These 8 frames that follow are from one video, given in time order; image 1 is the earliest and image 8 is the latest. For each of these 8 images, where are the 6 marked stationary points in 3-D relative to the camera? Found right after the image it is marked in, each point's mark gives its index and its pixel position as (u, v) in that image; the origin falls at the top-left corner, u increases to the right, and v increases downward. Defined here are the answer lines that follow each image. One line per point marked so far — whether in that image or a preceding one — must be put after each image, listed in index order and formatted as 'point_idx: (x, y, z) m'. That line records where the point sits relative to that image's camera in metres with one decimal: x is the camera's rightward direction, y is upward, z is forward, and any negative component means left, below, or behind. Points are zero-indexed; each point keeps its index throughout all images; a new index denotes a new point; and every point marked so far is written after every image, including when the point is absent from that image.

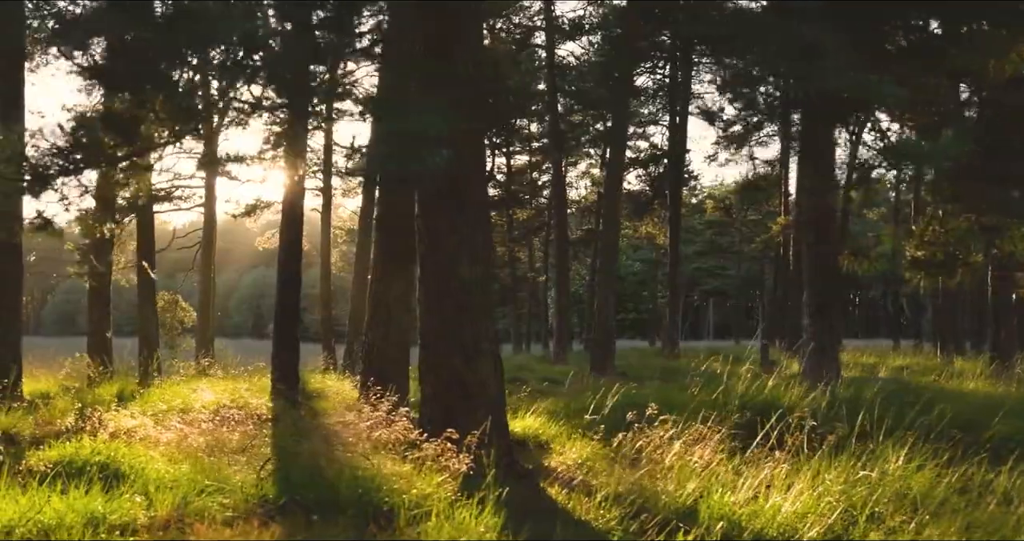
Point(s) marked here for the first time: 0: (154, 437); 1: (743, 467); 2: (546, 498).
0: (-3.0, -1.4, +8.4) m
1: (+1.5, -1.3, +6.6) m
2: (+0.2, -1.4, +6.4) m
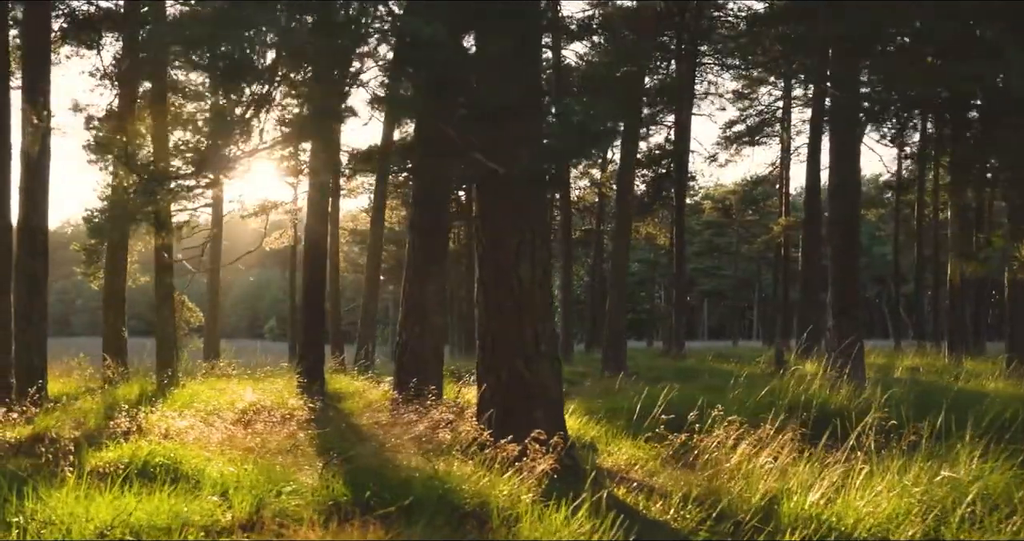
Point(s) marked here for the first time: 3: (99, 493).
0: (-2.6, -1.4, +8.4) m
1: (+1.9, -1.3, +6.6) m
2: (+0.7, -1.4, +6.3) m
3: (-2.3, -1.3, +5.7) m
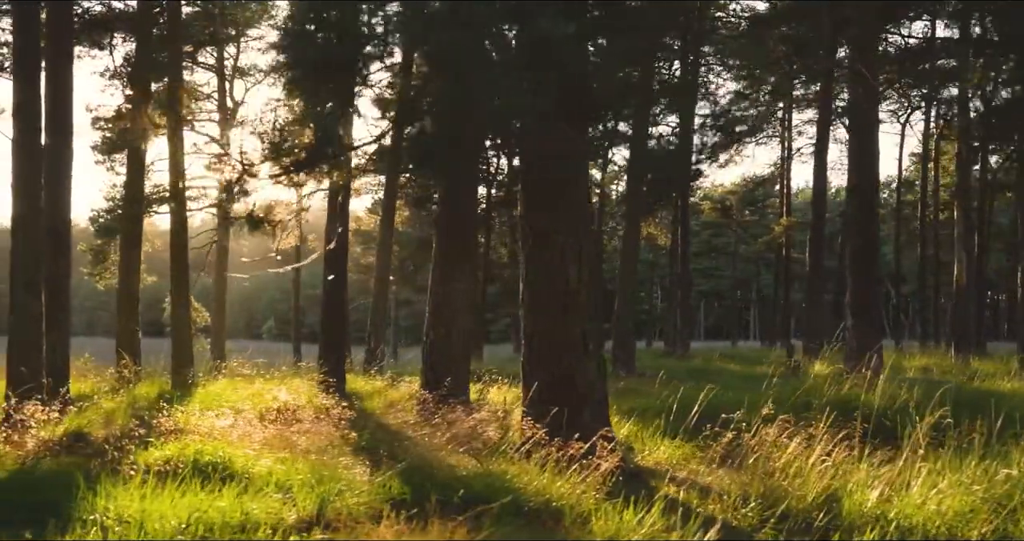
0: (-2.2, -1.4, +8.4) m
1: (+2.3, -1.3, +6.6) m
2: (+1.0, -1.4, +6.4) m
3: (-2.0, -1.3, +5.8) m
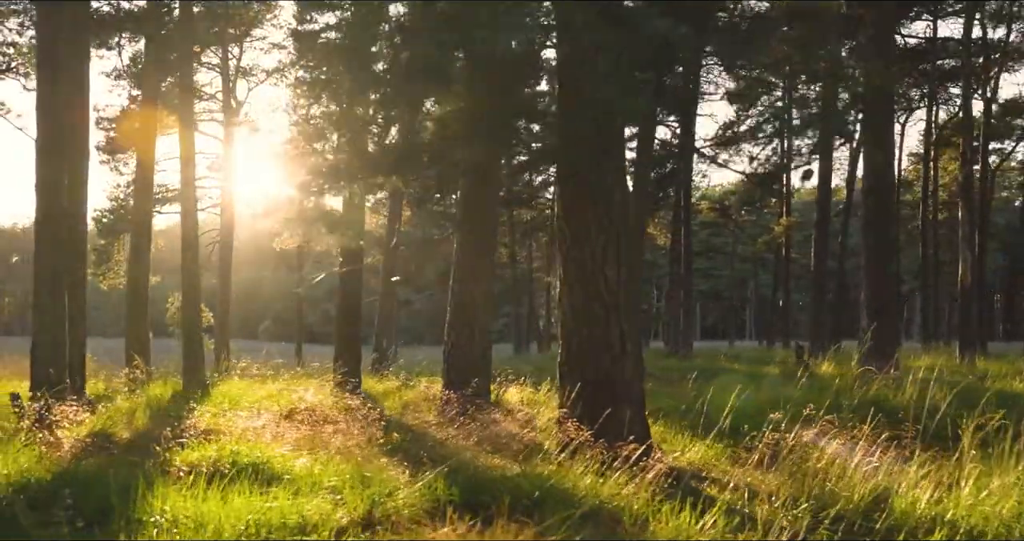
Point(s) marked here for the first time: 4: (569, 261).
0: (-1.9, -1.4, +8.4) m
1: (+2.6, -1.3, +6.6) m
2: (+1.3, -1.4, +6.4) m
3: (-1.7, -1.3, +5.7) m
4: (+0.4, +0.1, +7.7) m
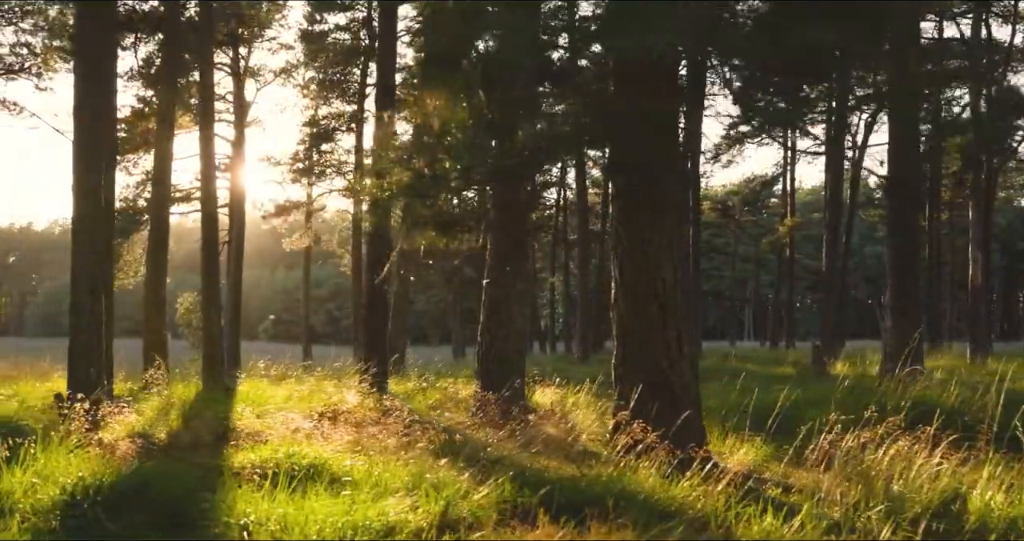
0: (-1.5, -1.4, +8.4) m
1: (+3.0, -1.3, +6.6) m
2: (+1.7, -1.4, +6.4) m
3: (-1.2, -1.3, +5.7) m
4: (+0.9, +0.1, +7.7) m
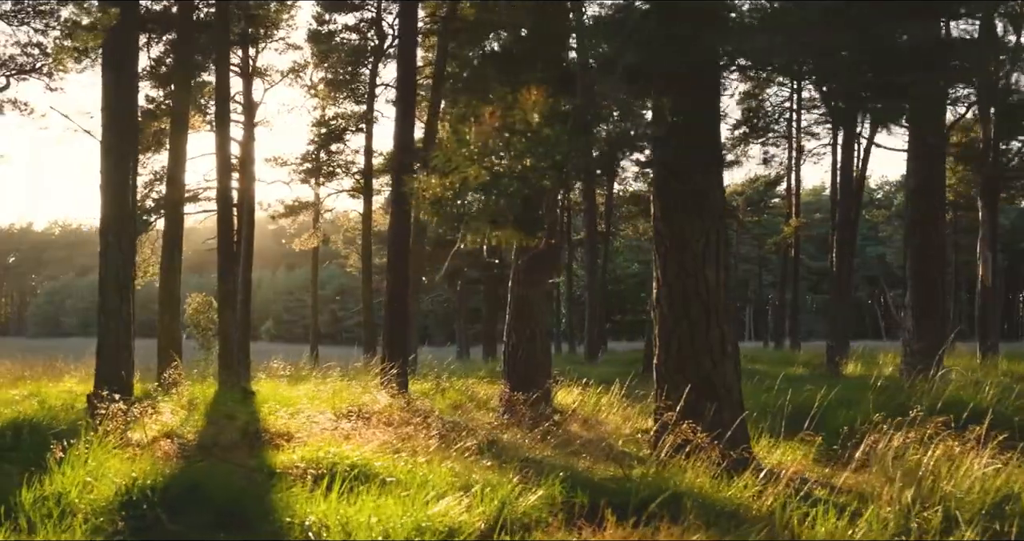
0: (-1.2, -1.4, +8.4) m
1: (+3.3, -1.3, +6.6) m
2: (+2.0, -1.4, +6.3) m
3: (-0.9, -1.3, +5.7) m
4: (+1.2, +0.1, +7.7) m
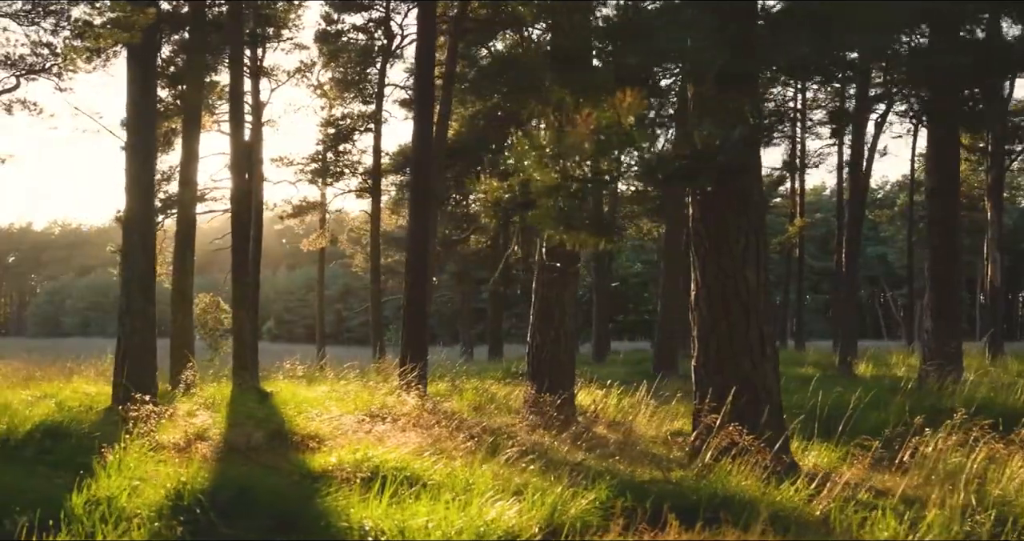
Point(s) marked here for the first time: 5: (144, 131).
0: (-0.9, -1.4, +8.3) m
1: (+3.6, -1.3, +6.5) m
2: (+2.3, -1.4, +6.3) m
3: (-0.6, -1.3, +5.7) m
4: (+1.5, 0.0, +7.7) m
5: (-4.1, +1.6, +11.3) m
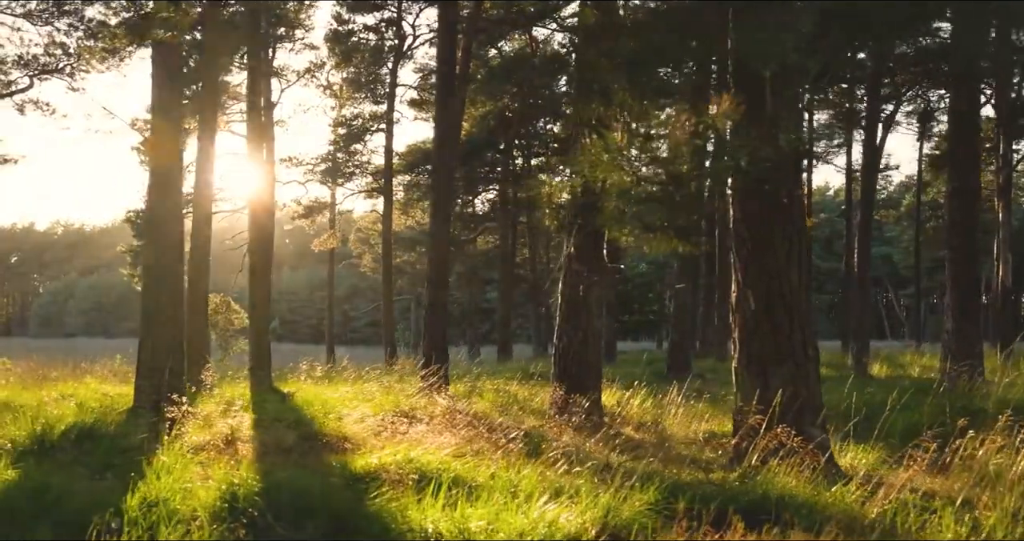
0: (-0.6, -1.4, +8.3) m
1: (+3.9, -1.3, +6.5) m
2: (+2.6, -1.4, +6.3) m
3: (-0.3, -1.3, +5.6) m
4: (+1.8, 0.0, +7.6) m
5: (-3.8, +1.6, +11.3) m
